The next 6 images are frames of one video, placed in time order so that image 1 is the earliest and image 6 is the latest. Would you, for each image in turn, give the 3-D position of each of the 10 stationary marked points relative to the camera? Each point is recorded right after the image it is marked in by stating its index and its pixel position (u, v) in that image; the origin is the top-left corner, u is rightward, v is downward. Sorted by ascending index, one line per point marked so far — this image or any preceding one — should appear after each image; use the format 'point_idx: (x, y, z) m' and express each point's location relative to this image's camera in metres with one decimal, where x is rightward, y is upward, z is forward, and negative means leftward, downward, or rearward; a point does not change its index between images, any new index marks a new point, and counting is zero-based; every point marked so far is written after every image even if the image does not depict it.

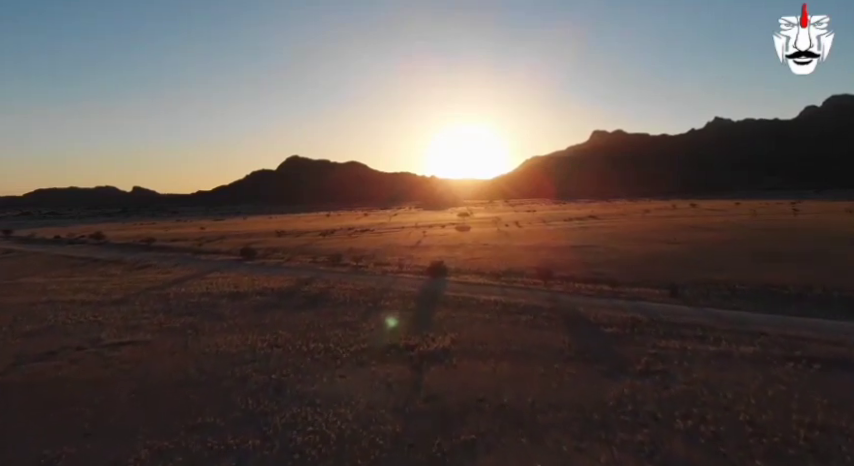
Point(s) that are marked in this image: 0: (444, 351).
0: (+0.6, -3.9, +16.0) m
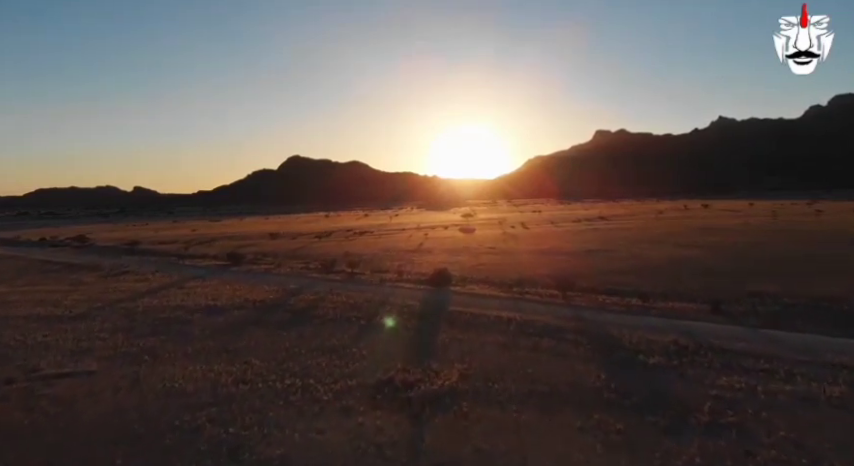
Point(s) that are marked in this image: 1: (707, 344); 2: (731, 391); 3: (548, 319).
0: (+0.6, -4.2, +12.7) m
1: (+9.5, -3.8, +16.4) m
2: (+8.1, -4.2, +12.7) m
3: (+4.9, -3.5, +19.3) m
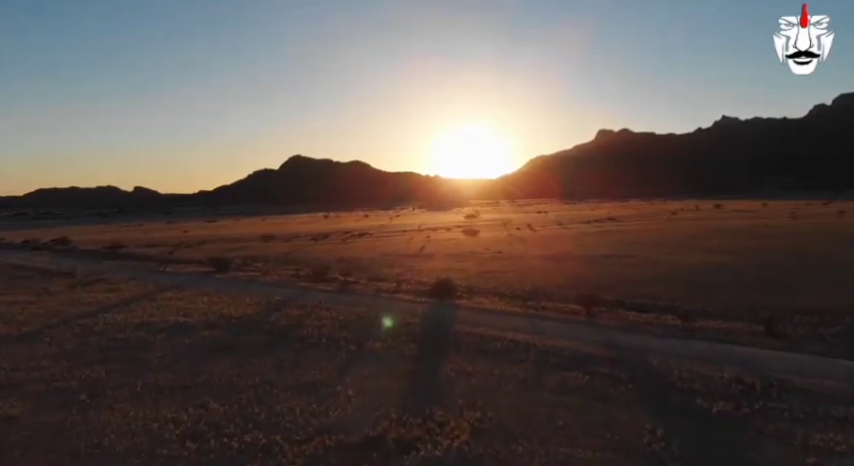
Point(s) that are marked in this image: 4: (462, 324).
0: (+0.7, -4.5, +9.5) m
1: (+9.6, -4.1, +13.2) m
2: (+8.1, -4.5, +9.6) m
3: (+5.0, -3.8, +16.2) m
4: (+1.4, -3.6, +19.1) m
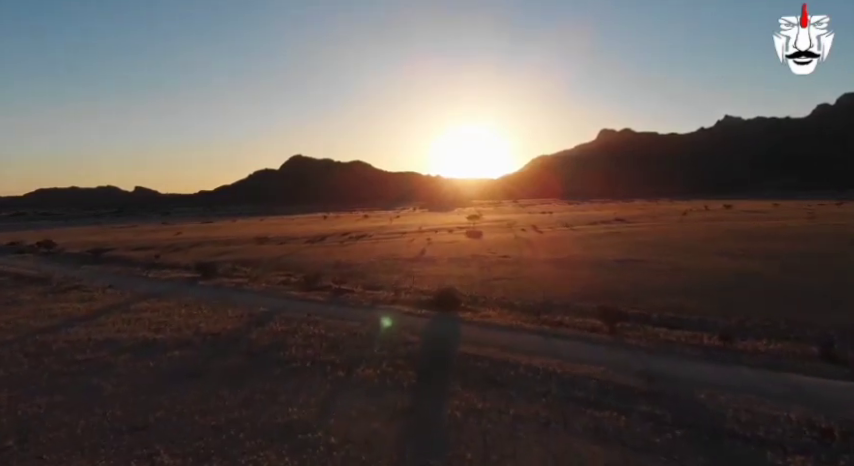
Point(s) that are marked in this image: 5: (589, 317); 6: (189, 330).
0: (+0.7, -4.7, +7.1) m
1: (+9.6, -4.3, +10.7) m
2: (+8.1, -4.7, +7.1) m
3: (+5.0, -4.0, +13.7) m
4: (+1.4, -3.9, +16.7) m
5: (+6.6, -3.4, +19.7) m
6: (-9.9, -4.0, +20.0) m
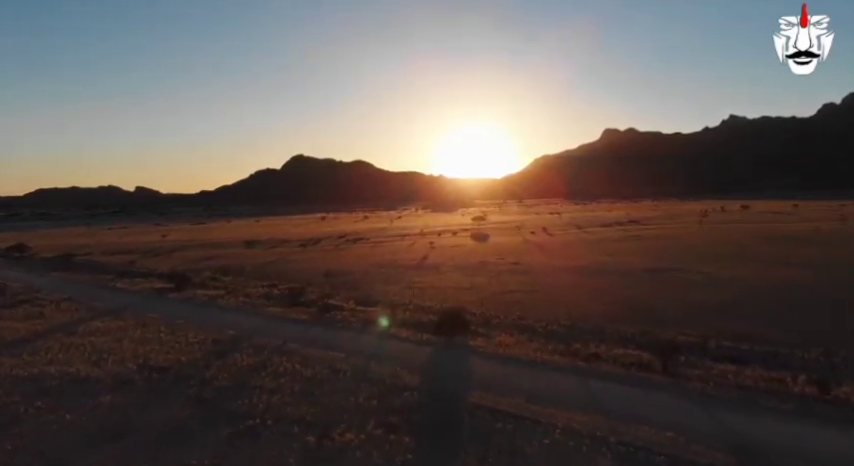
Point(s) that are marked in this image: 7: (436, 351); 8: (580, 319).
0: (+0.7, -5.0, +3.3) m
1: (+9.6, -4.6, +6.8) m
2: (+8.1, -5.0, +3.2) m
3: (+5.1, -4.3, +9.8) m
4: (+1.5, -4.2, +12.8) m
5: (+6.7, -3.7, +15.8) m
6: (-9.9, -4.3, +16.2) m
7: (+0.3, -4.0, +16.3) m
8: (+6.1, -3.4, +19.4) m
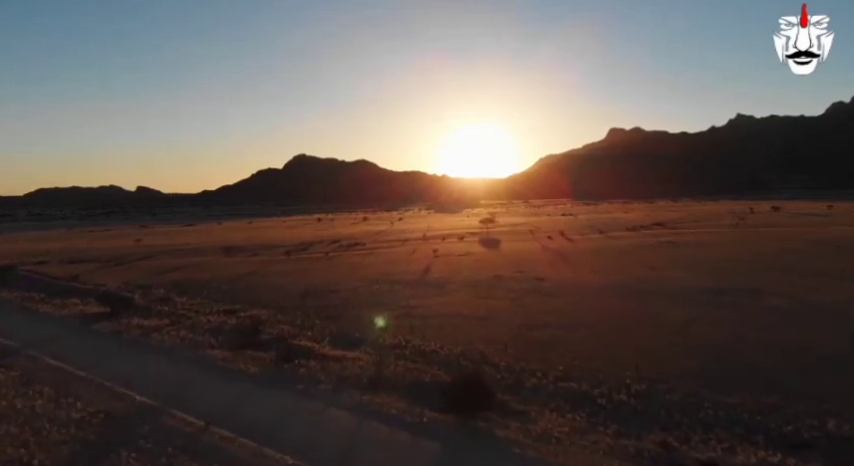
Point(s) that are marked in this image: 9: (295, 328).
0: (+0.6, -5.5, -2.9) m
1: (+9.6, -5.1, +0.6) m
2: (+8.1, -5.5, -3.0) m
3: (+5.1, -4.9, +3.6) m
4: (+1.5, -4.7, +6.7) m
5: (+6.7, -4.3, +9.6) m
6: (-9.8, -4.8, +10.1) m
7: (+0.3, -4.5, +10.1) m
8: (+6.2, -3.9, +13.2) m
9: (-5.1, -3.8, +18.7) m
